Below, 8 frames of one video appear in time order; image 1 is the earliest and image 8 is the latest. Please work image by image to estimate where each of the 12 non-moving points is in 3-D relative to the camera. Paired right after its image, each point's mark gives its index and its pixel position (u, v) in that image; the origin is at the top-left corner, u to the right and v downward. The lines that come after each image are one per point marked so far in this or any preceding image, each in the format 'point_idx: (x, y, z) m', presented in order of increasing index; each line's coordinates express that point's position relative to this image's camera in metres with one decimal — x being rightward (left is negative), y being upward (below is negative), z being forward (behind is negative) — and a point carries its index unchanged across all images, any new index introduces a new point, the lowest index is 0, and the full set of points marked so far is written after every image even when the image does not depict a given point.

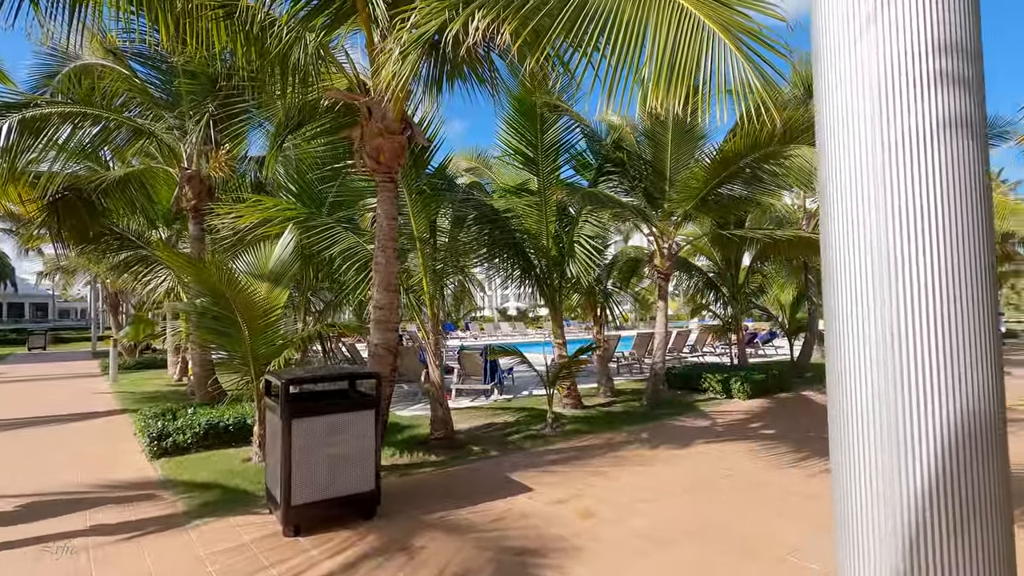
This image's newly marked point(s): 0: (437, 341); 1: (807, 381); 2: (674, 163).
0: (-0.9, -0.6, +6.4) m
1: (+6.0, -1.9, +11.5) m
2: (+2.5, +1.8, +8.4) m
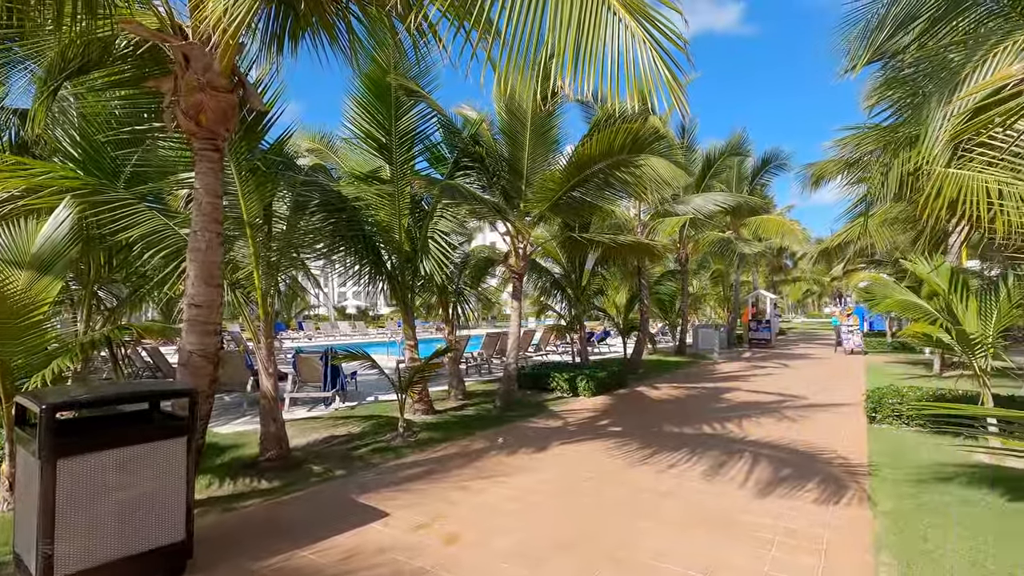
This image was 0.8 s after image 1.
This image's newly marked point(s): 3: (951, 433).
0: (-2.3, -0.6, +5.5) m
1: (+2.8, -1.9, +12.3) m
2: (+0.3, +1.8, +8.4) m
3: (+5.7, -1.8, +7.2) m
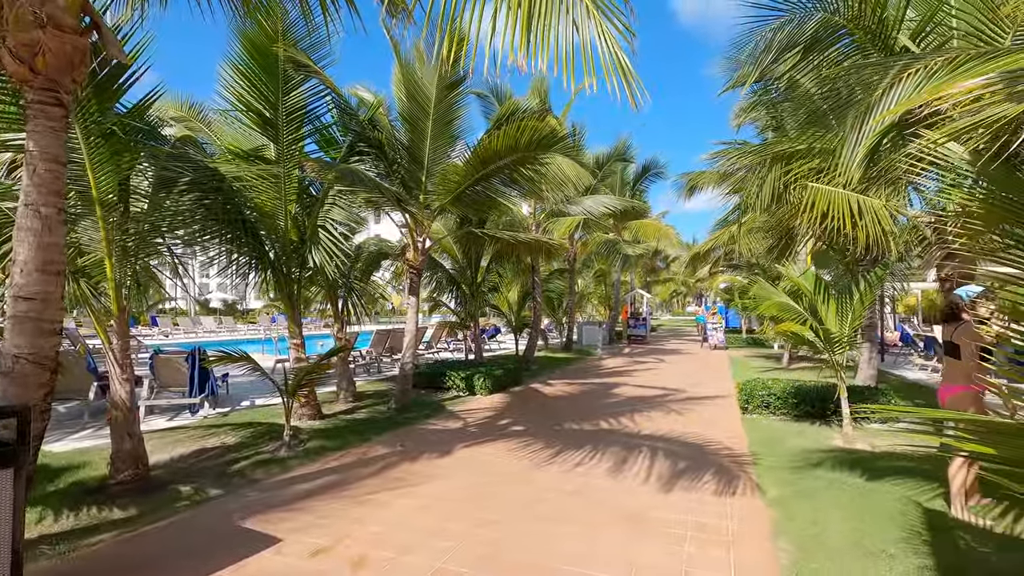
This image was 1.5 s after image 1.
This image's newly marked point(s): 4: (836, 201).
0: (-3.2, -0.5, +4.6) m
1: (+0.5, -1.9, +12.4) m
2: (-1.1, +1.9, +8.0) m
3: (+4.3, -1.9, +8.0) m
4: (+3.8, +1.0, +6.4) m
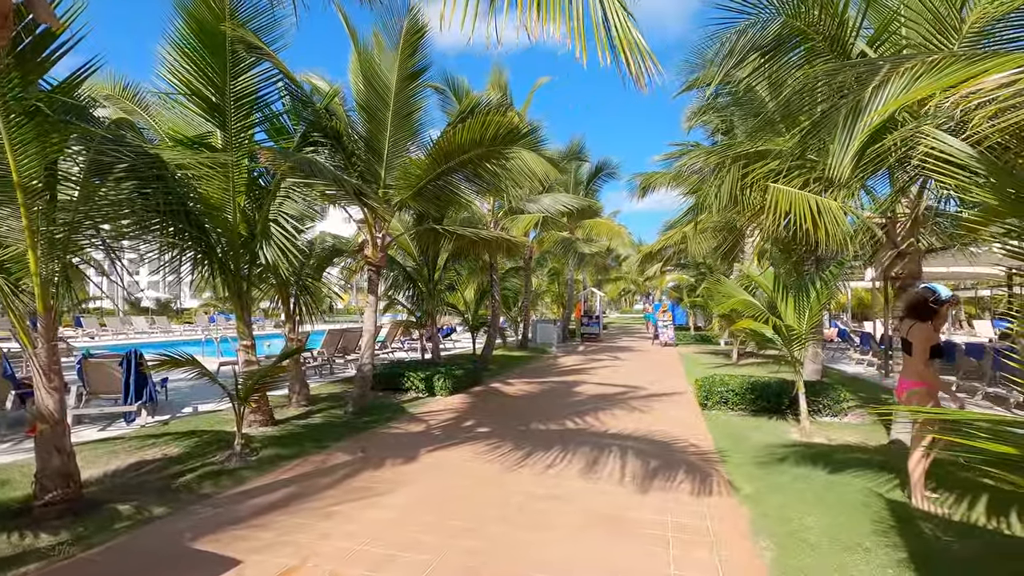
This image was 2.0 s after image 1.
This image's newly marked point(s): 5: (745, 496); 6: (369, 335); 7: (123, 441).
0: (-3.4, -0.5, +4.1) m
1: (-0.4, -1.8, +12.2) m
2: (-1.6, +1.9, +7.7) m
3: (+3.8, -1.8, +8.2) m
4: (+3.4, +1.0, +6.6) m
5: (+1.9, -1.7, +4.7) m
6: (-1.9, -0.7, +7.9) m
7: (-4.2, -1.7, +6.2) m
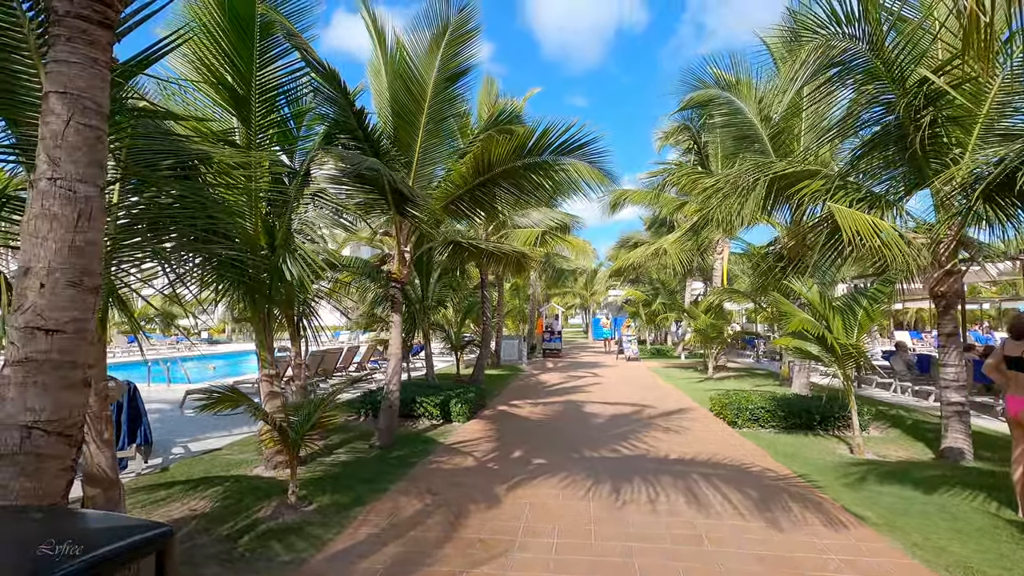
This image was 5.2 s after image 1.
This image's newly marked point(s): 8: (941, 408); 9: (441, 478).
0: (-2.4, -0.6, +3.2) m
1: (-0.5, -2.2, +11.6) m
2: (-1.1, +1.7, +7.1) m
3: (+4.2, -2.0, +8.1) m
4: (+4.0, +0.8, +6.6) m
5: (+2.8, -1.8, +4.4) m
6: (-1.4, -0.9, +7.1) m
7: (-3.5, -1.8, +5.1) m
8: (+5.1, -1.4, +6.7) m
9: (-0.7, -1.8, +5.5) m
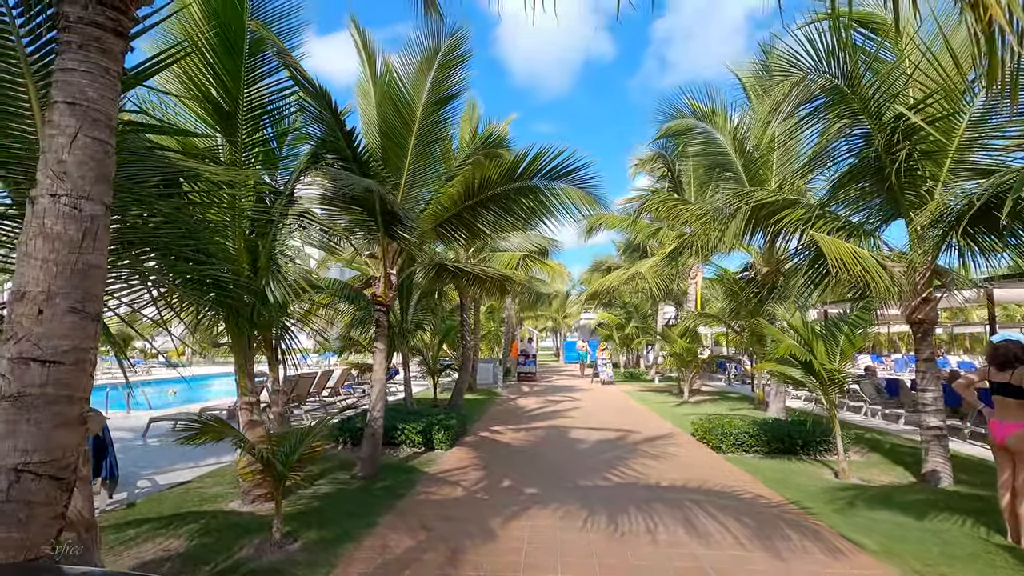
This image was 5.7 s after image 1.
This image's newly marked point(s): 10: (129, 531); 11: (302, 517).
0: (-2.3, -0.7, +3.0) m
1: (-0.9, -2.6, +11.3) m
2: (-1.2, +1.4, +7.0) m
3: (+4.0, -2.4, +8.2) m
4: (+3.9, +0.5, +6.7) m
5: (+2.8, -2.1, +4.4) m
6: (-1.6, -1.2, +6.9) m
7: (-3.5, -2.0, +4.8) m
8: (+4.9, -1.7, +6.8) m
9: (-0.8, -2.1, +5.3) m
10: (-3.2, -2.0, +4.8) m
11: (-1.9, -2.0, +5.0) m
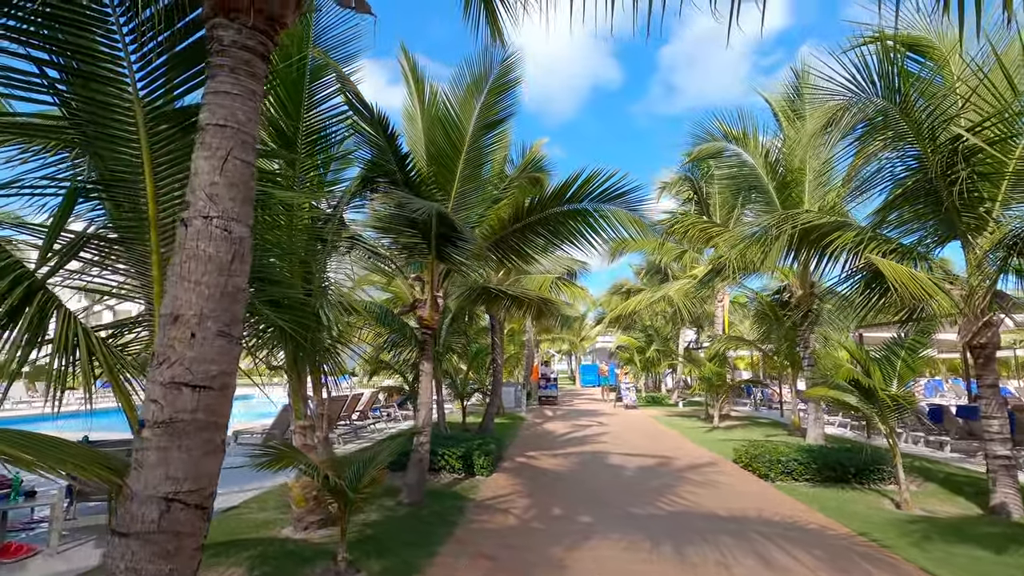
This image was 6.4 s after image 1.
0: (-1.8, -0.8, +3.0) m
1: (-0.2, -3.1, +11.2) m
2: (-0.7, +1.1, +7.0) m
3: (+4.6, -2.7, +7.9) m
4: (+4.4, +0.2, +6.6) m
5: (+3.3, -2.2, +4.2) m
6: (-1.0, -1.4, +6.8) m
7: (-3.0, -2.2, +4.7) m
8: (+5.5, -2.0, +6.6) m
9: (-0.2, -2.3, +5.2) m
10: (-2.7, -2.2, +4.7) m
11: (-1.3, -2.2, +4.9) m
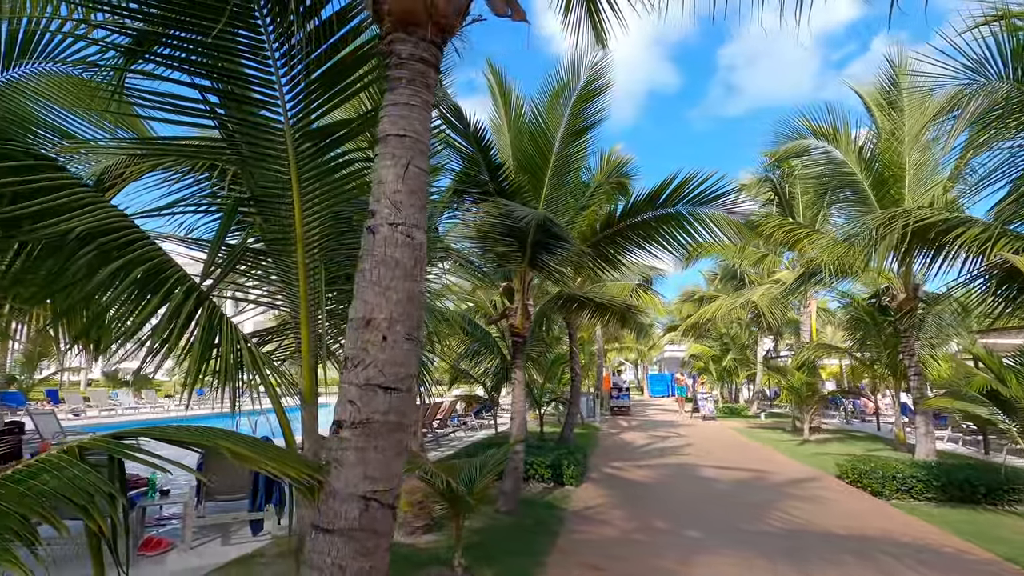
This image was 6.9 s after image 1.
0: (-1.1, -0.9, +3.1) m
1: (+1.4, -3.2, +11.0) m
2: (+0.4, +1.0, +7.0) m
3: (+5.8, -2.8, +7.3) m
4: (+5.5, +0.2, +6.0) m
5: (+4.2, -2.2, +3.7) m
6: (+0.1, -1.5, +6.8) m
7: (-2.1, -2.3, +4.9) m
8: (+6.6, -2.0, +5.9) m
9: (+0.7, -2.3, +5.1) m
10: (-1.8, -2.3, +4.9) m
11: (-0.4, -2.3, +4.9) m
